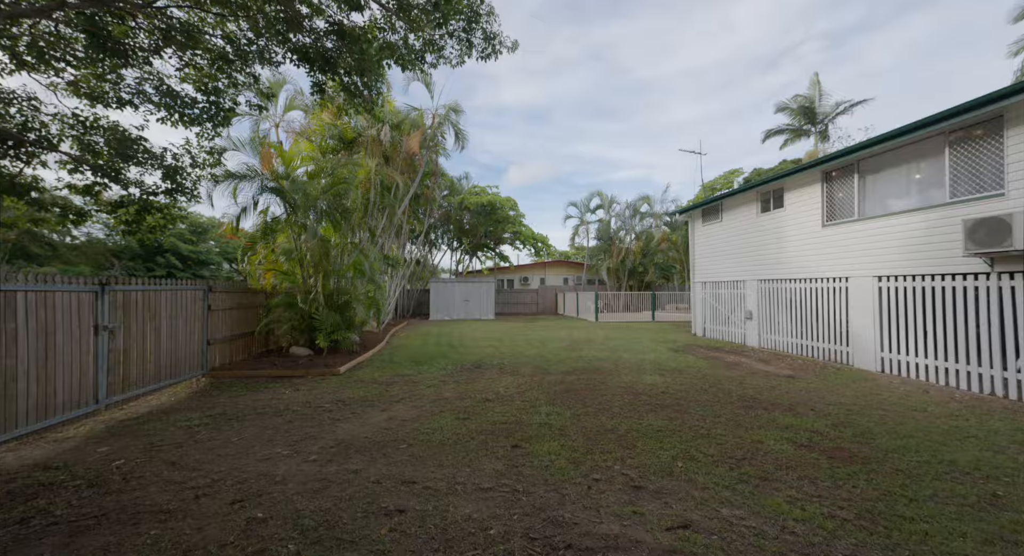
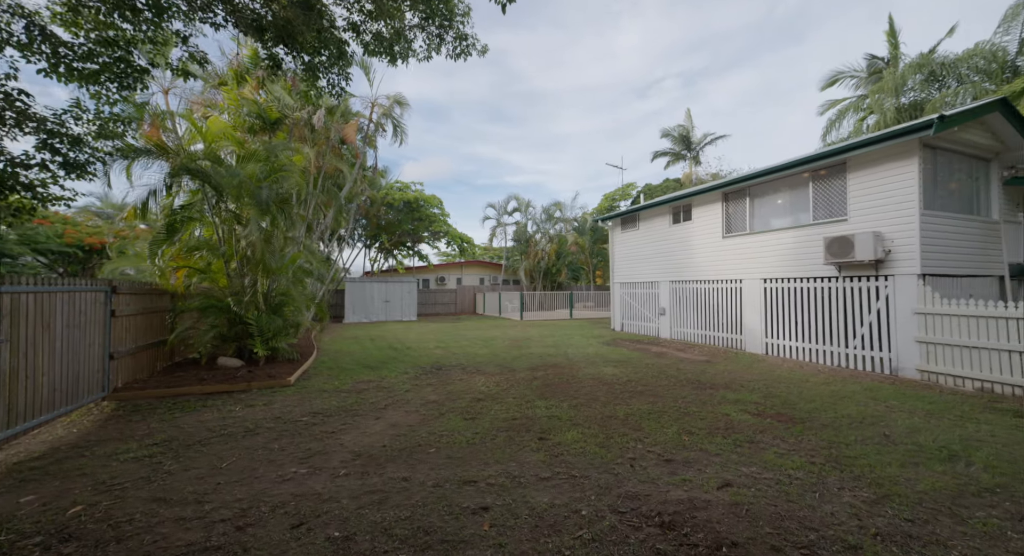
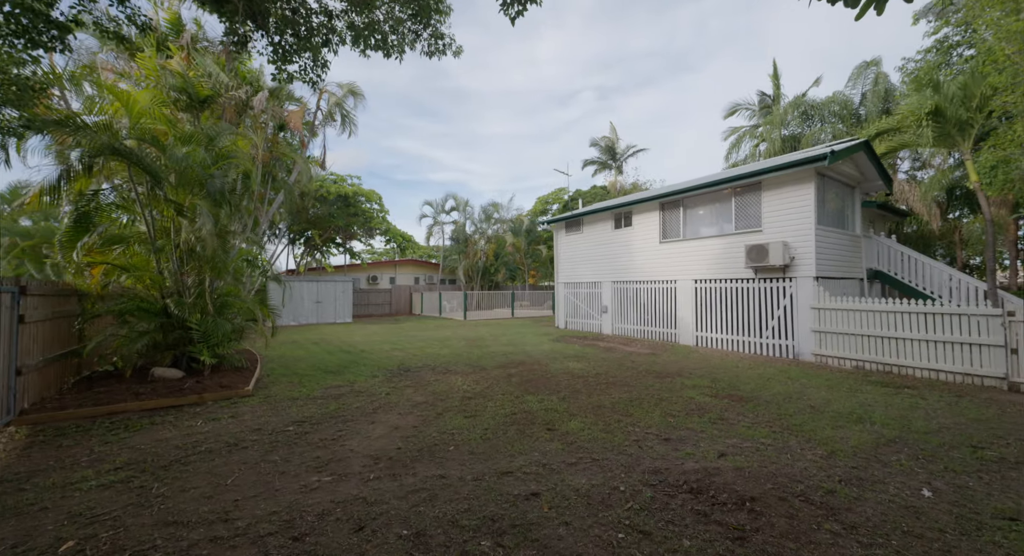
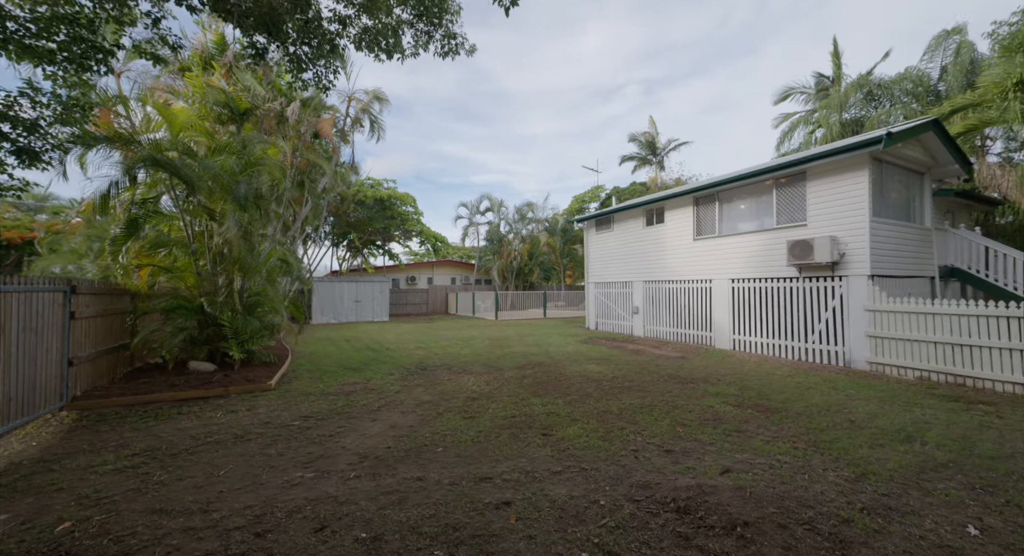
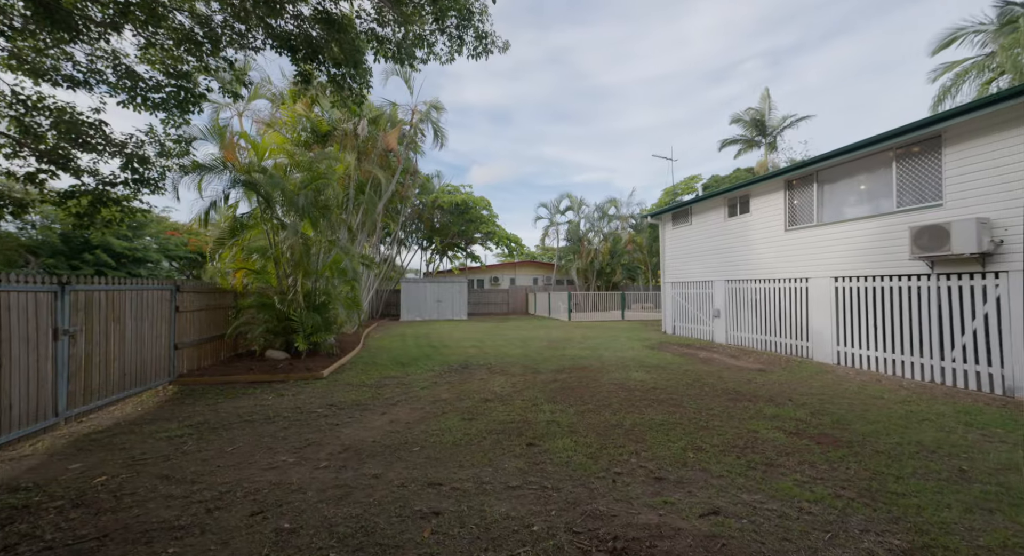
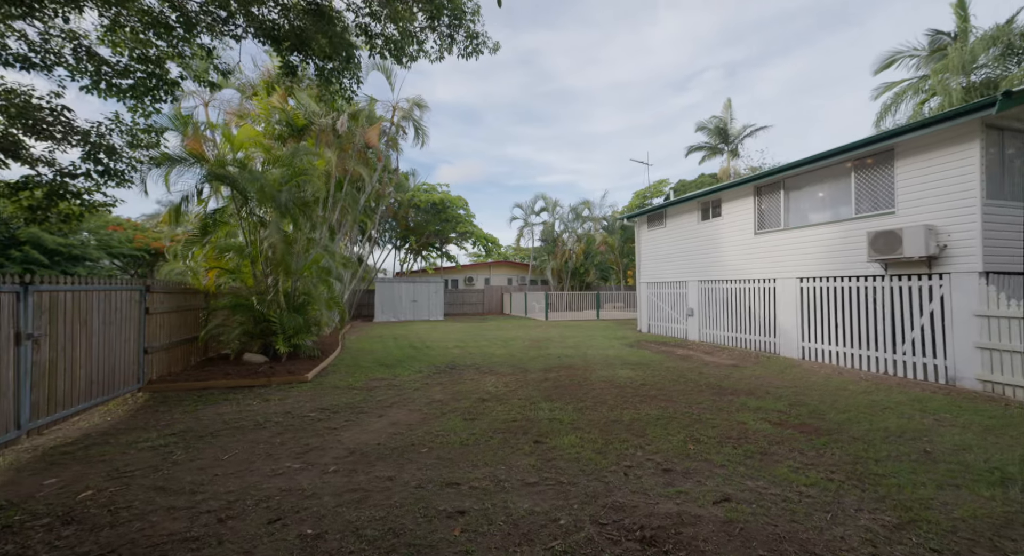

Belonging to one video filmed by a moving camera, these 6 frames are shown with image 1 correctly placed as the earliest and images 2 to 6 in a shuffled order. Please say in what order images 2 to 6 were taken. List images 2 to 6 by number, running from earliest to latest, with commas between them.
5, 6, 2, 4, 3
